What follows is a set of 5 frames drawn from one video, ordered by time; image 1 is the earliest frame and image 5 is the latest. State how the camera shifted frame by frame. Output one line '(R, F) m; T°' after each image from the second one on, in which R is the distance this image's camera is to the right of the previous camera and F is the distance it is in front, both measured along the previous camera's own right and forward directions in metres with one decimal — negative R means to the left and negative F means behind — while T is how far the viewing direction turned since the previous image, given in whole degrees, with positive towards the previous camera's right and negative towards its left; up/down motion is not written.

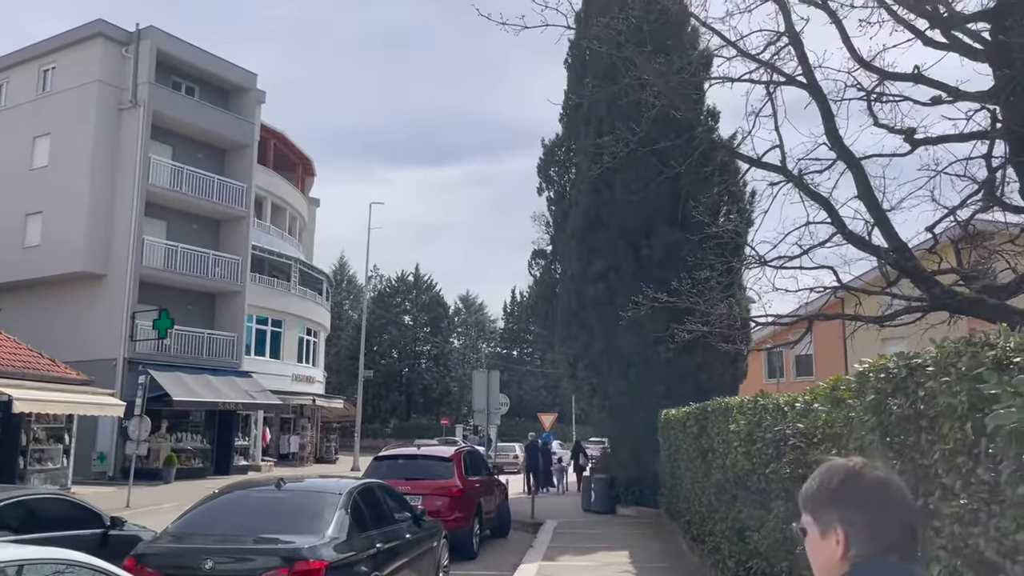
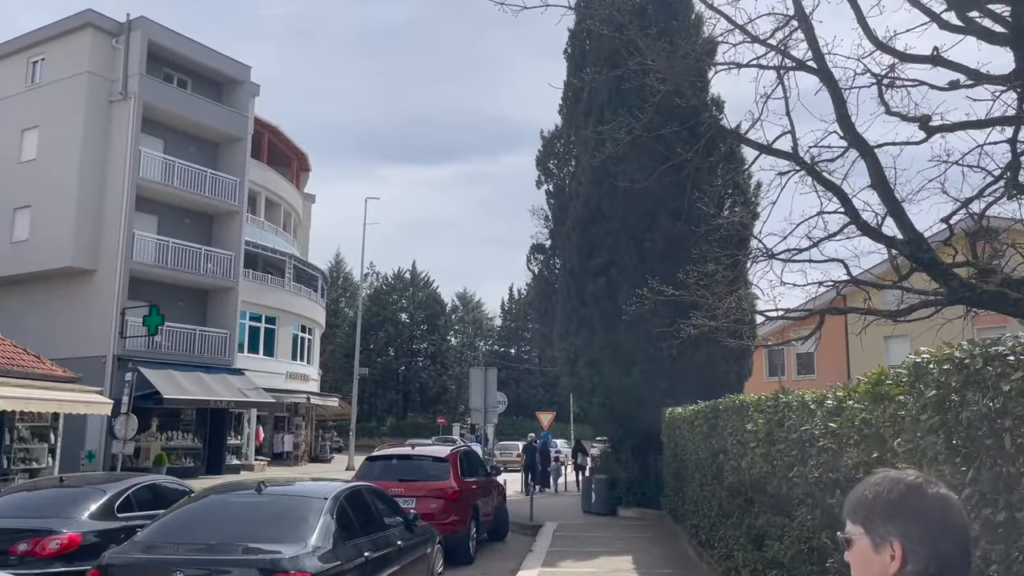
(0.0, +0.6) m; 0°
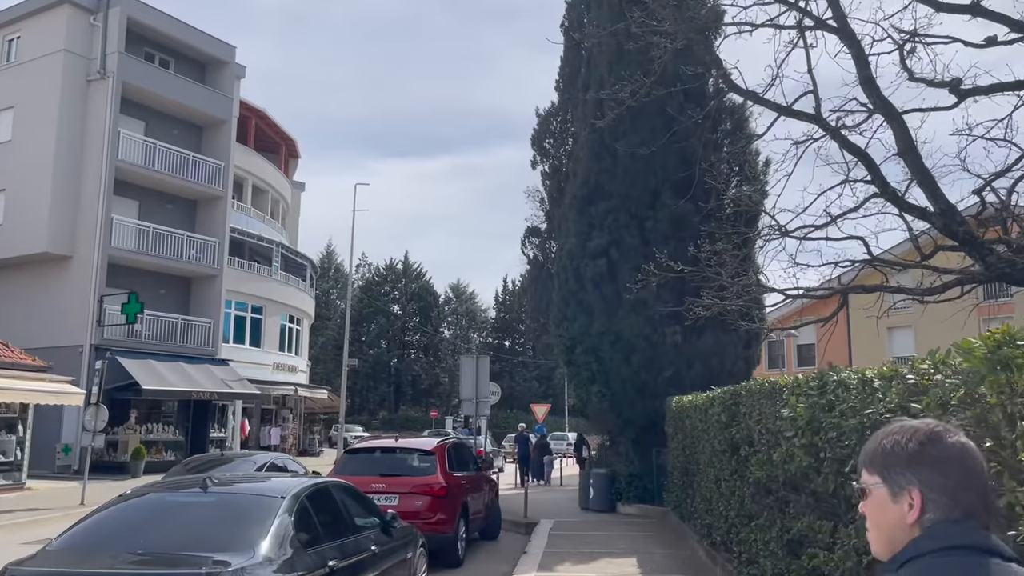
(0.0, +1.1) m; 0°
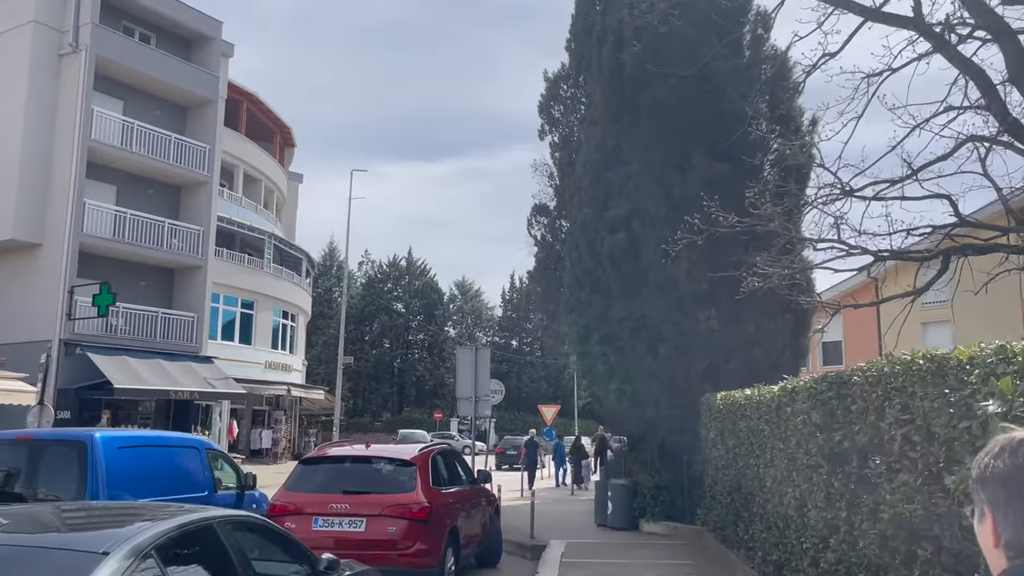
(+0.1, +2.6) m; -1°
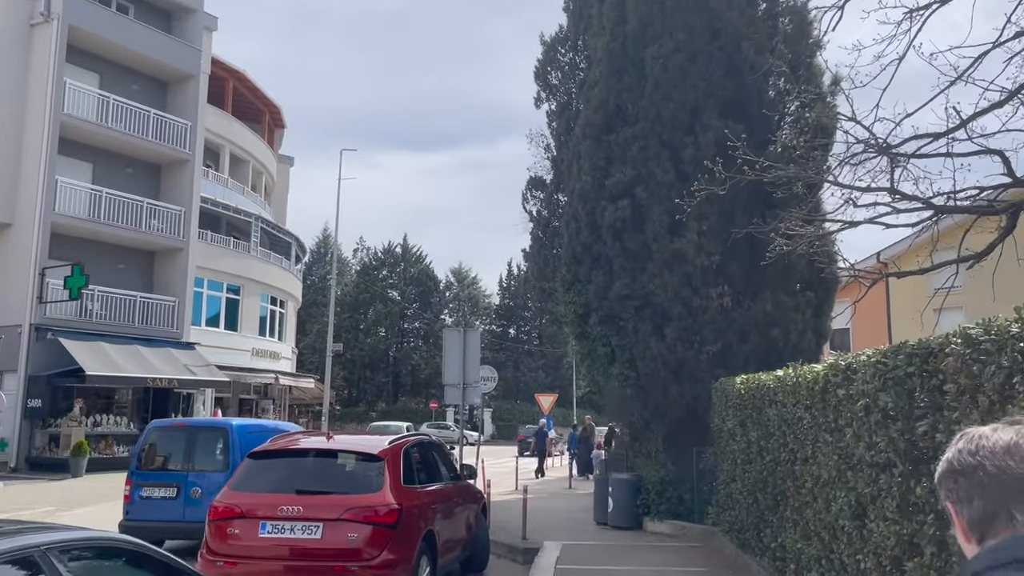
(+0.1, +1.4) m; 0°
